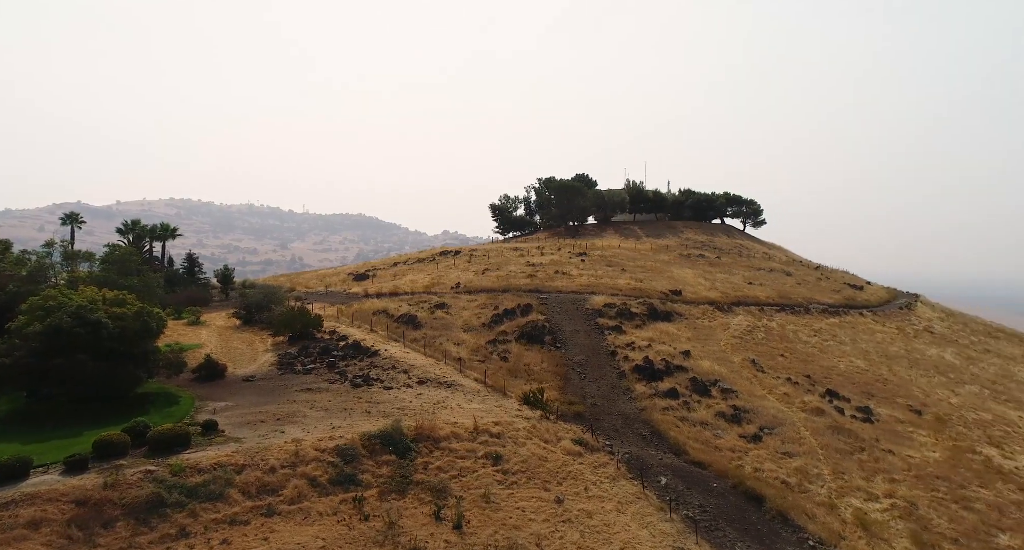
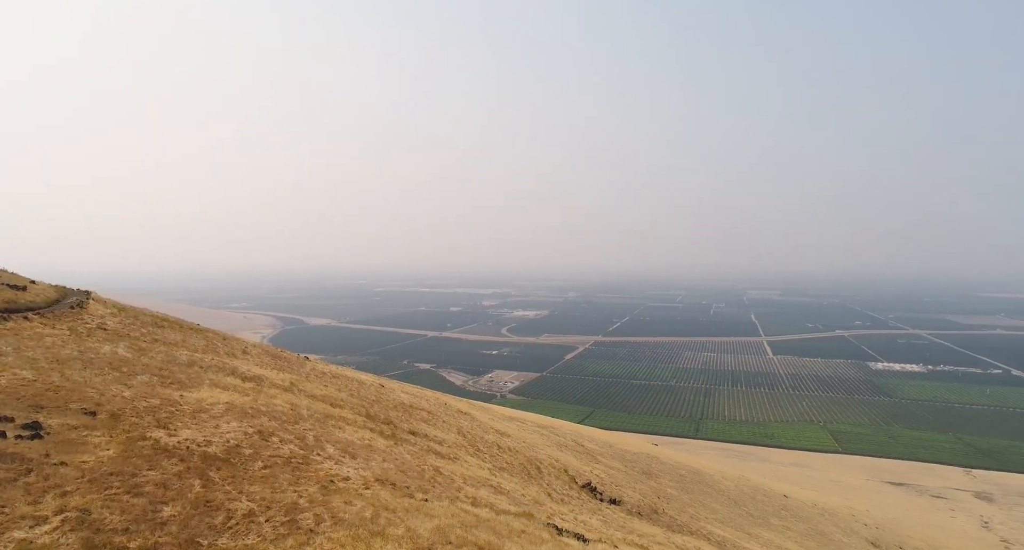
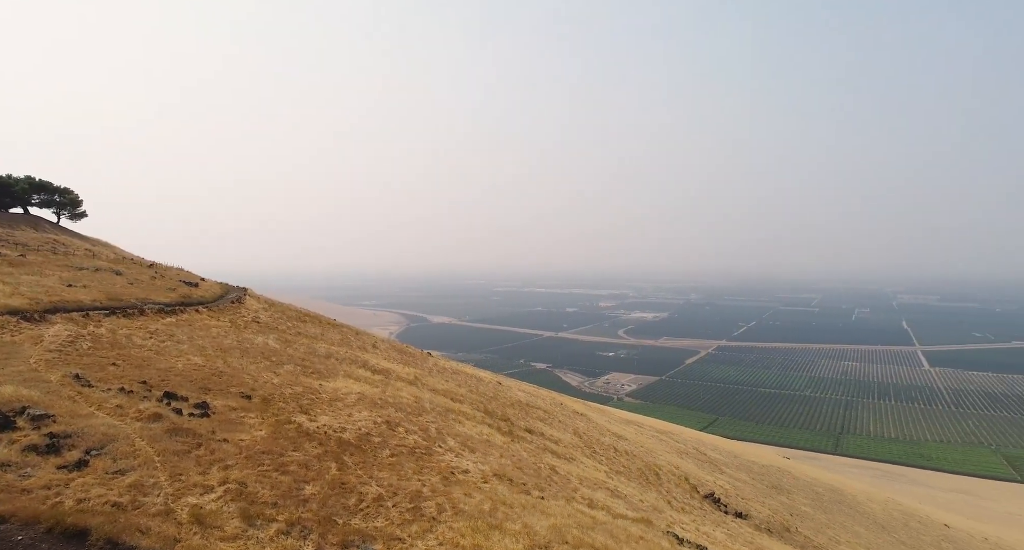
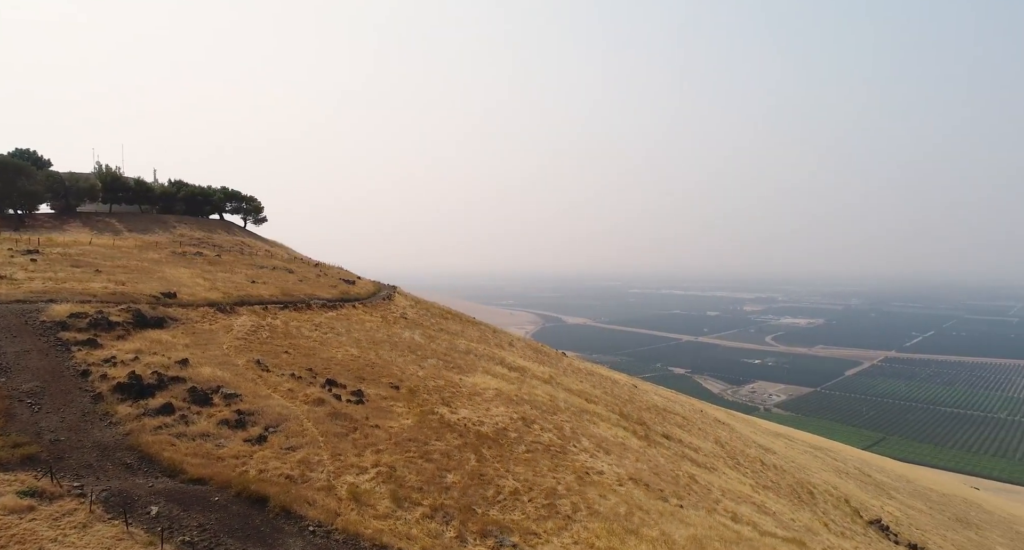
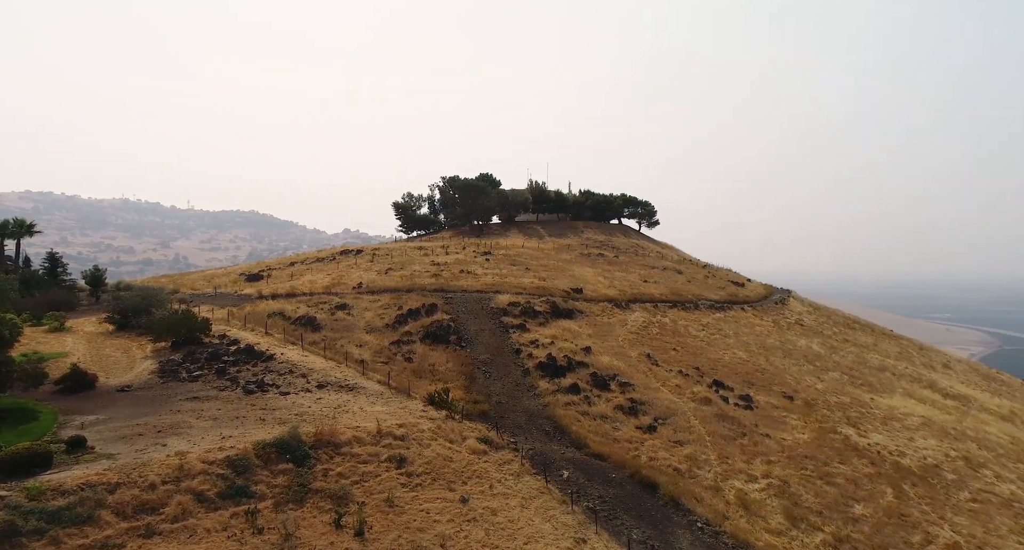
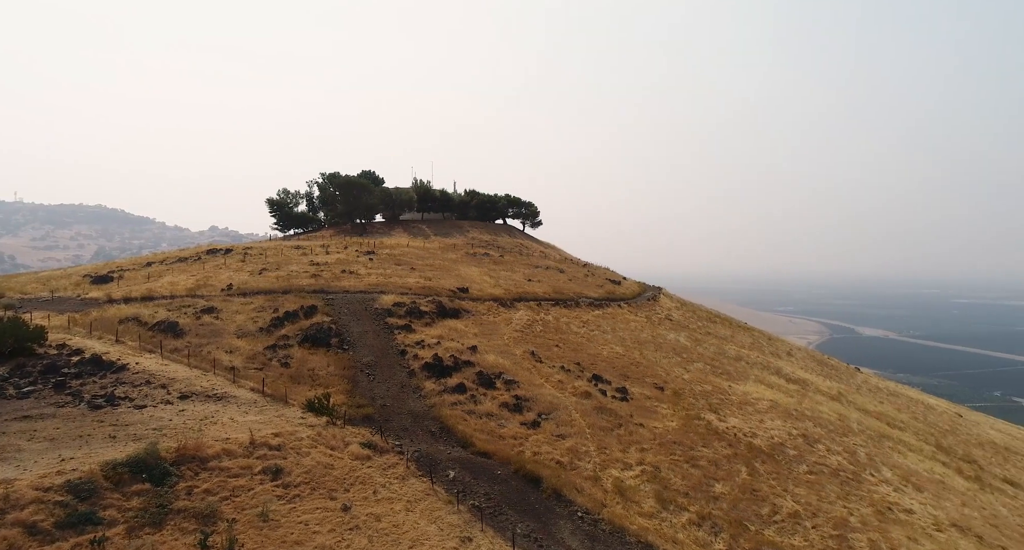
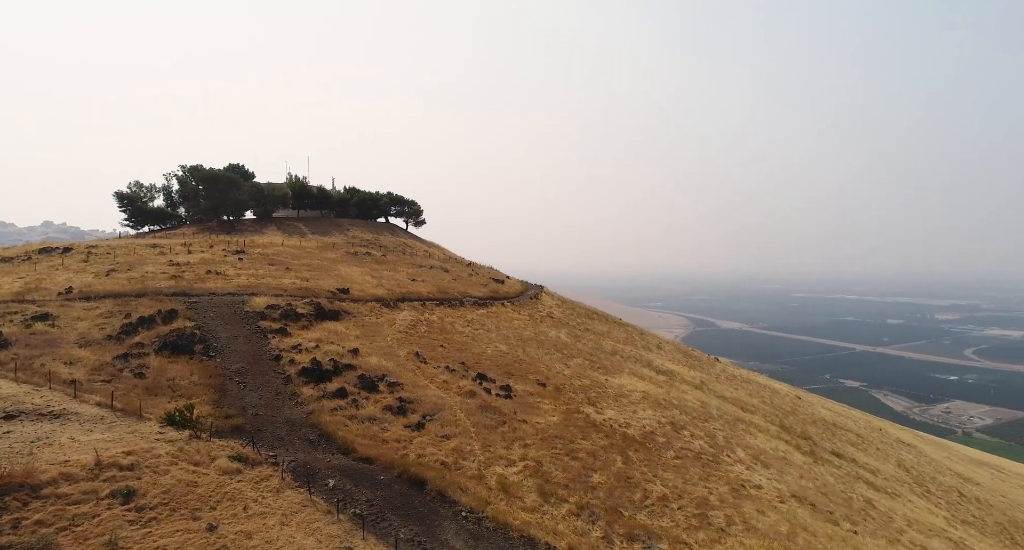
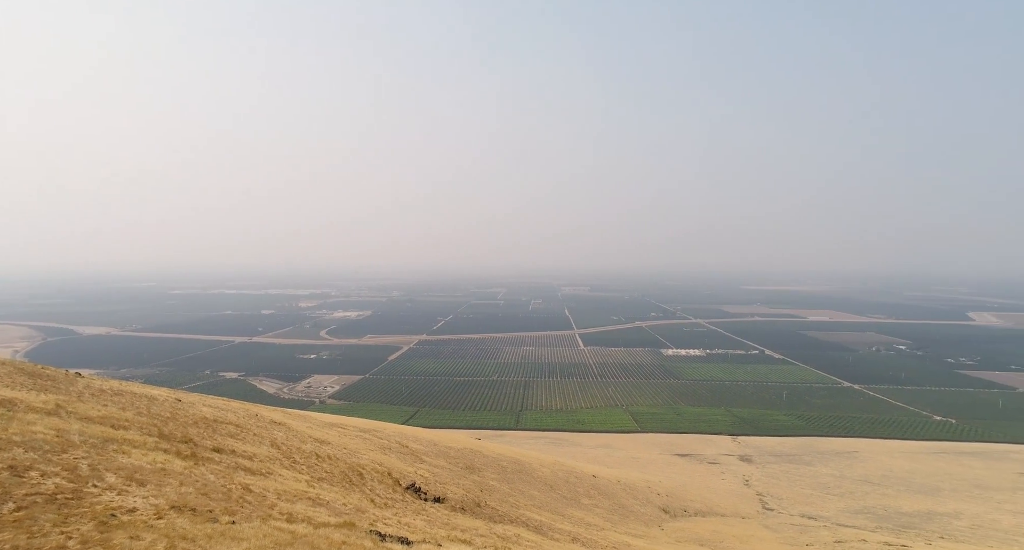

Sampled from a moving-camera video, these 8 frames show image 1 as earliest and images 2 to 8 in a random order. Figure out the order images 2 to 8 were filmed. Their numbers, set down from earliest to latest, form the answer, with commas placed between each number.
5, 6, 7, 4, 3, 2, 8
